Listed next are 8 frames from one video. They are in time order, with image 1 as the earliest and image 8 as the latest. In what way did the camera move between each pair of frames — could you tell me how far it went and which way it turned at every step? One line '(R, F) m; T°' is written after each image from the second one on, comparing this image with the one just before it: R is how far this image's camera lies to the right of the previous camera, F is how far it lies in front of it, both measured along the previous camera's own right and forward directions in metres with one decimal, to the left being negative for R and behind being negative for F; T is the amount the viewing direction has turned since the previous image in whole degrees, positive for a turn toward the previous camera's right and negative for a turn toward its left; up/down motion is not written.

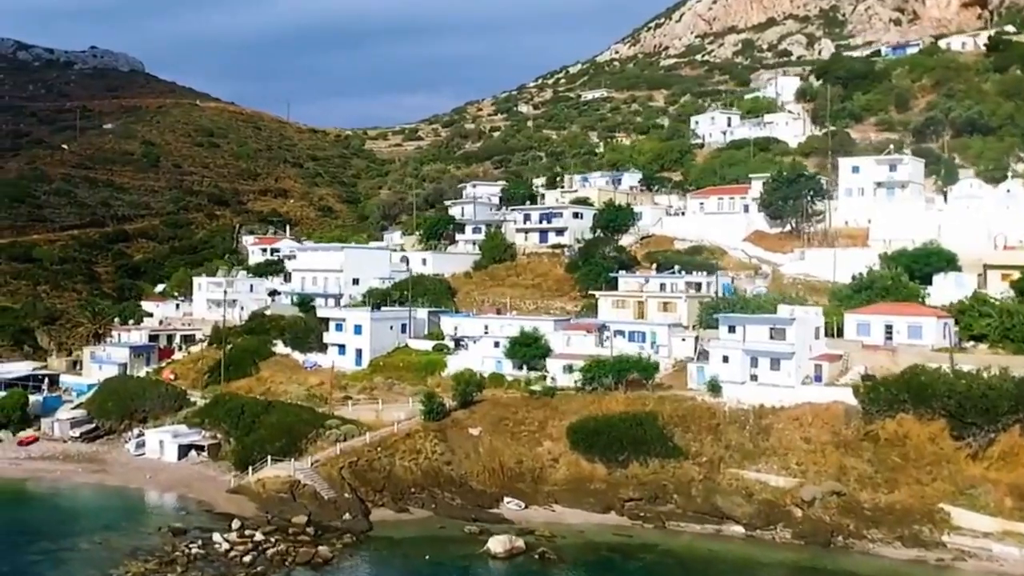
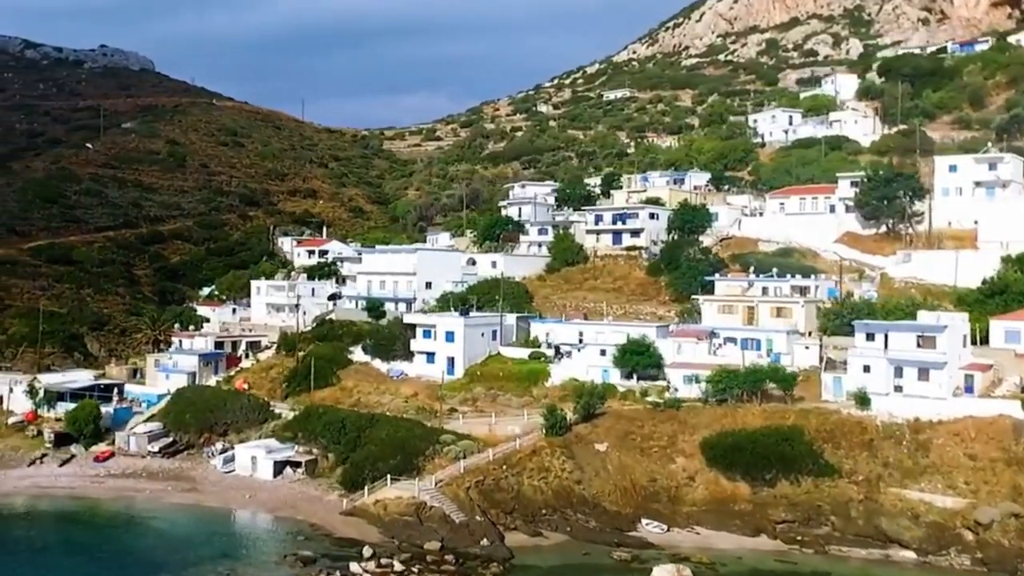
(-6.1, +3.1) m; +1°
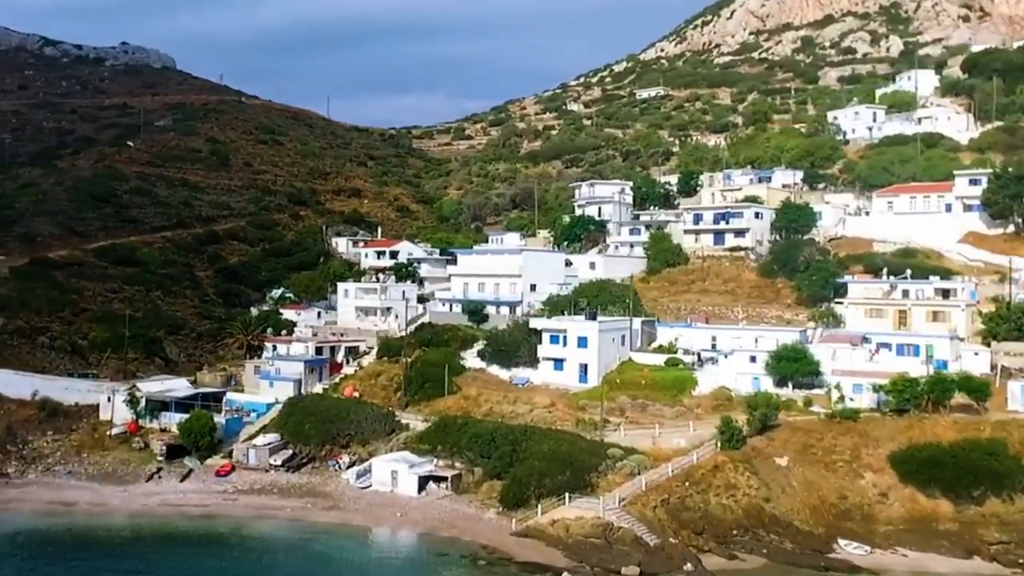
(-7.4, +2.9) m; 0°
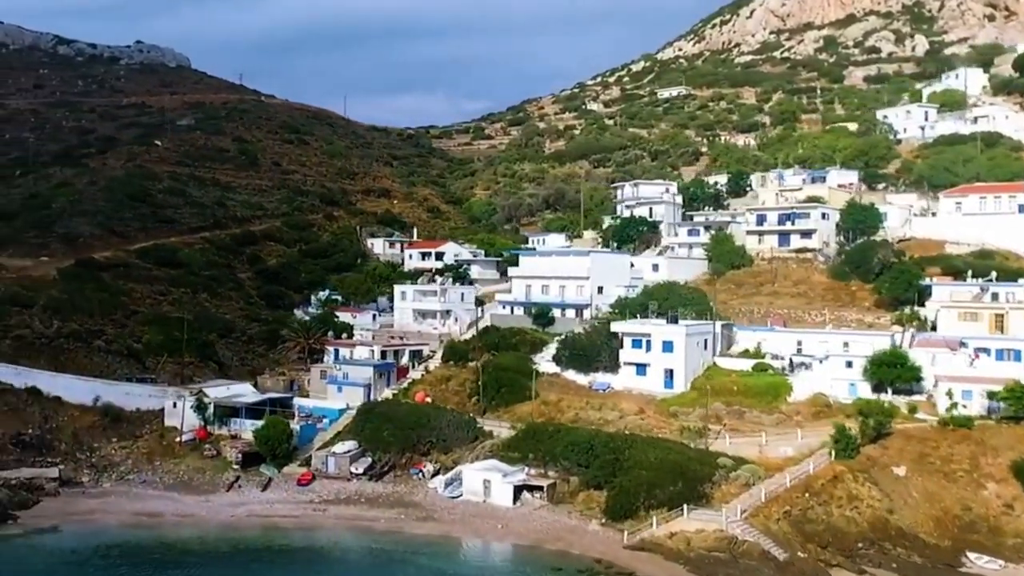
(-4.3, +1.5) m; 0°
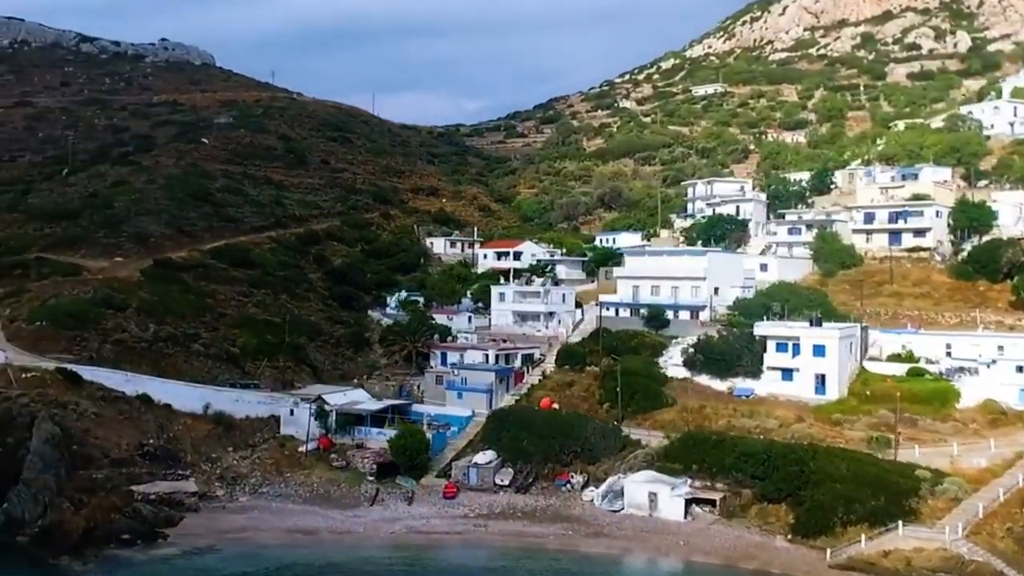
(-7.1, +2.3) m; 0°
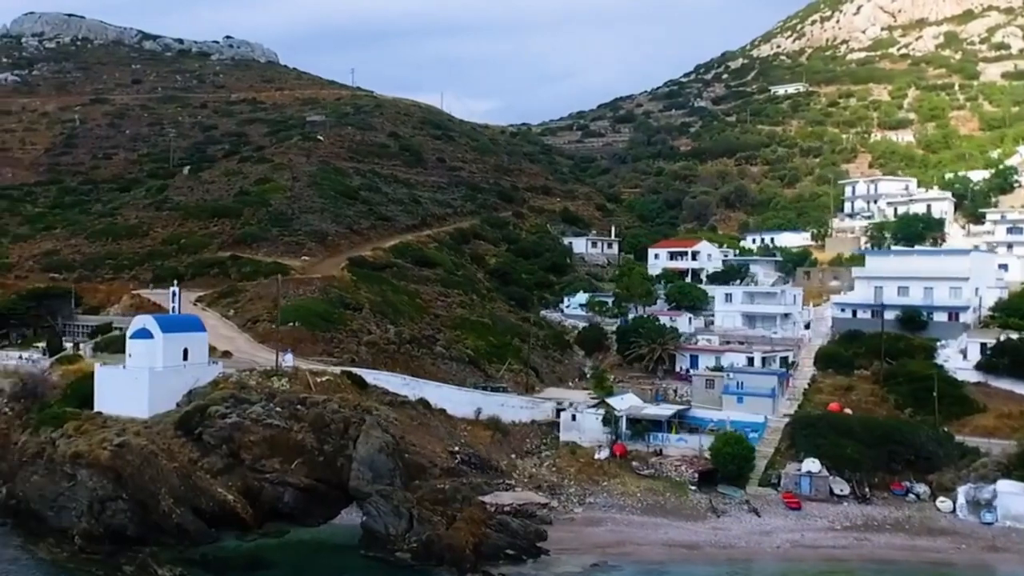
(-14.6, +2.4) m; 0°
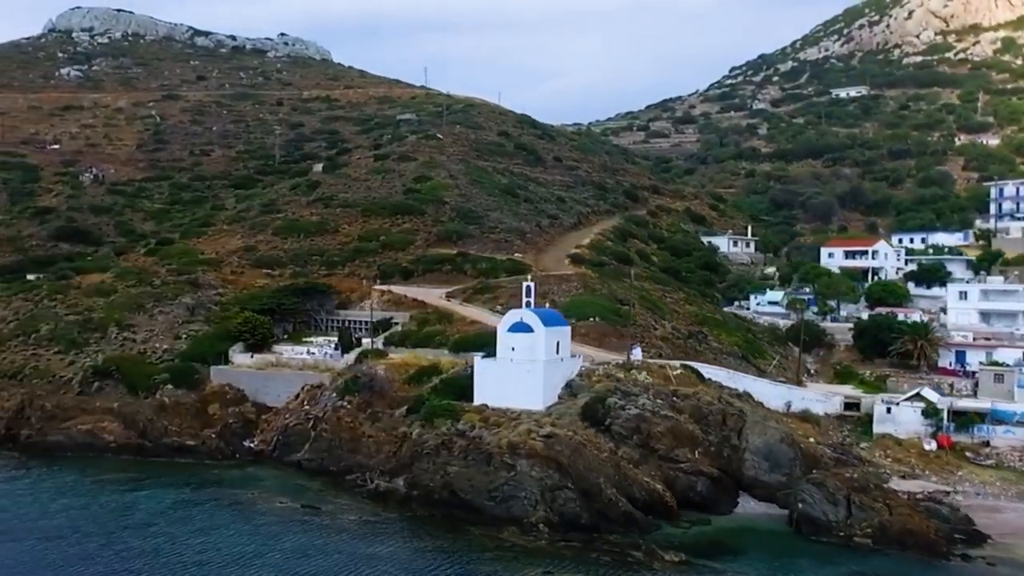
(-17.7, -0.7) m; +2°
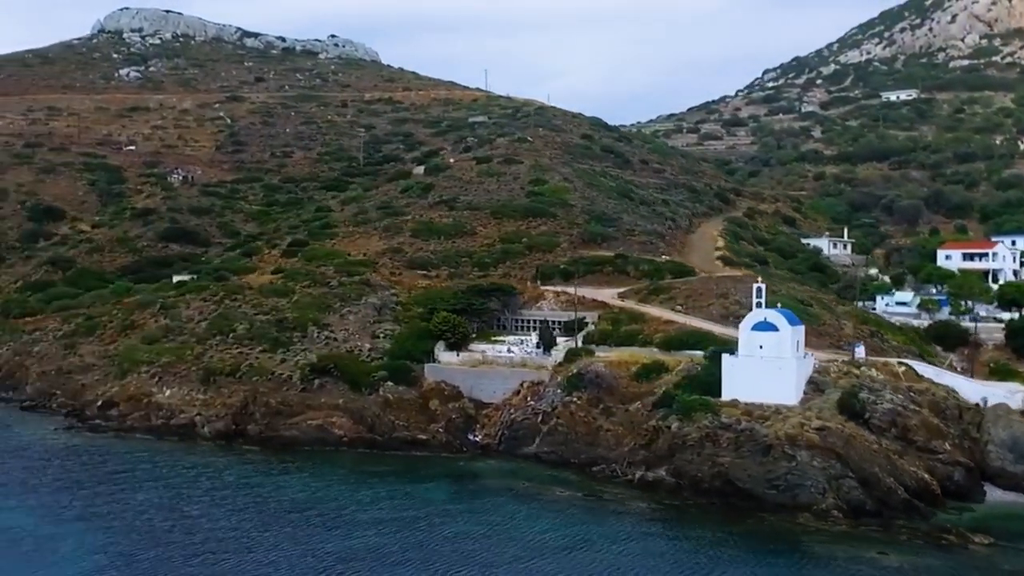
(-11.9, -2.1) m; +1°
